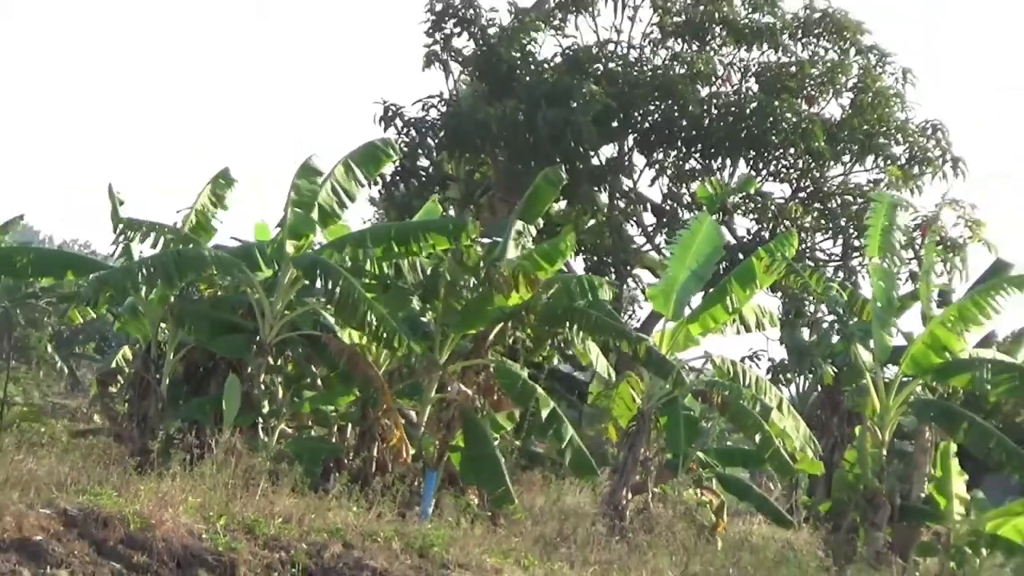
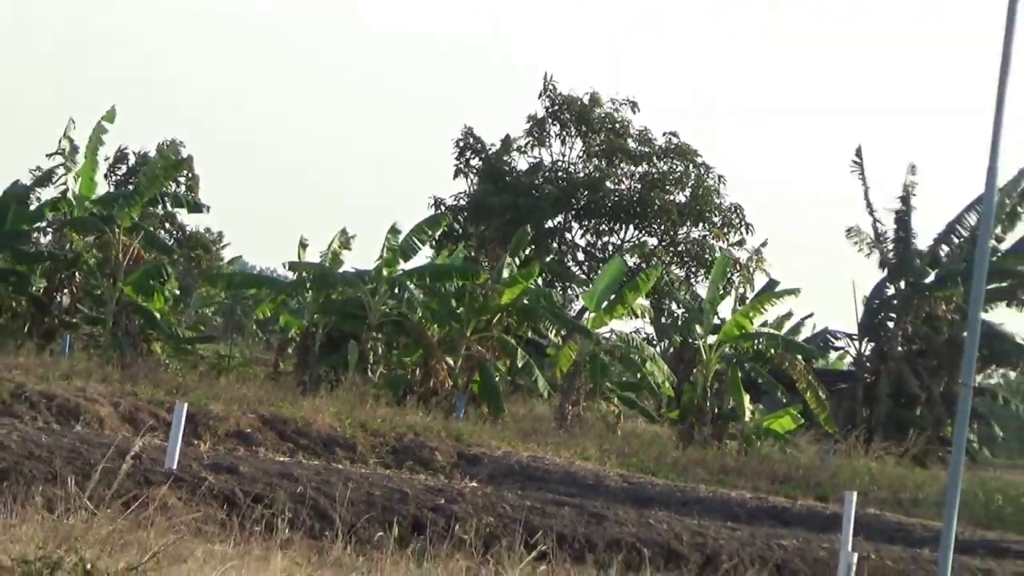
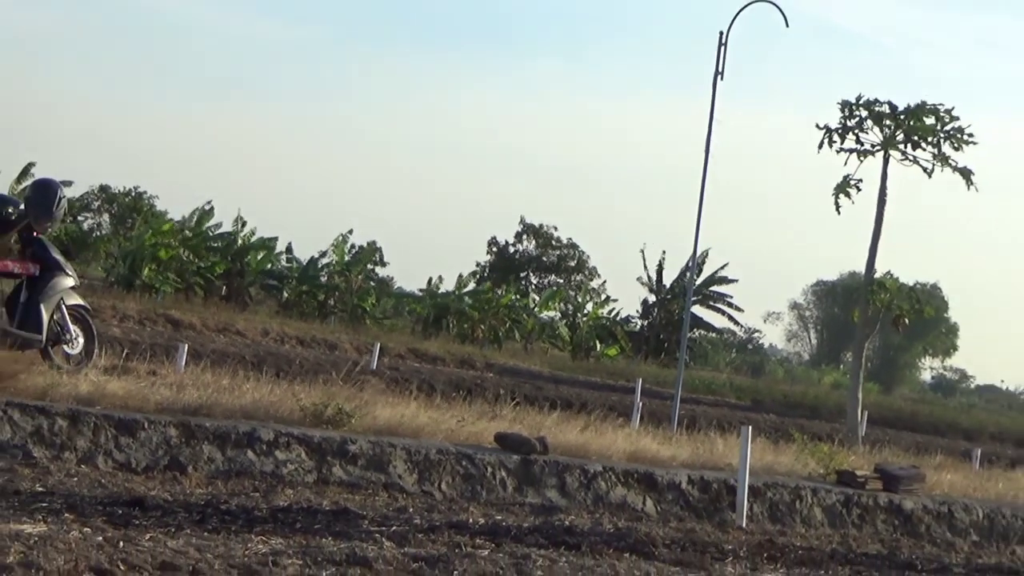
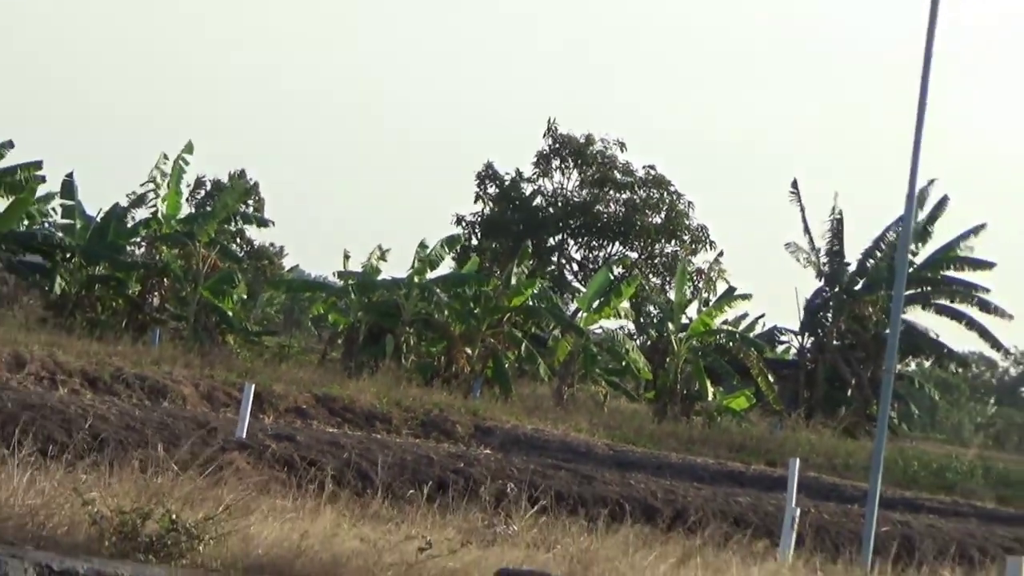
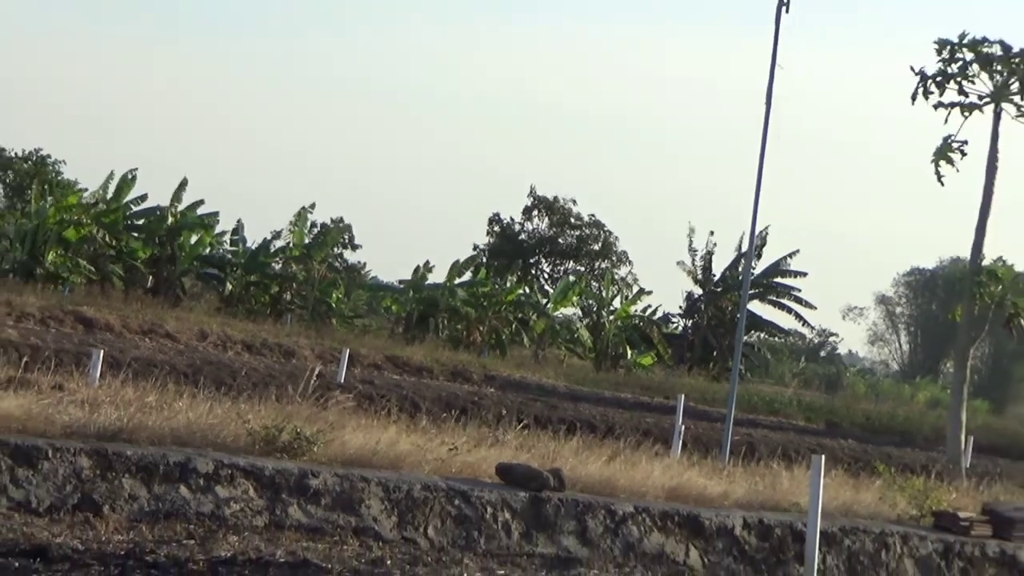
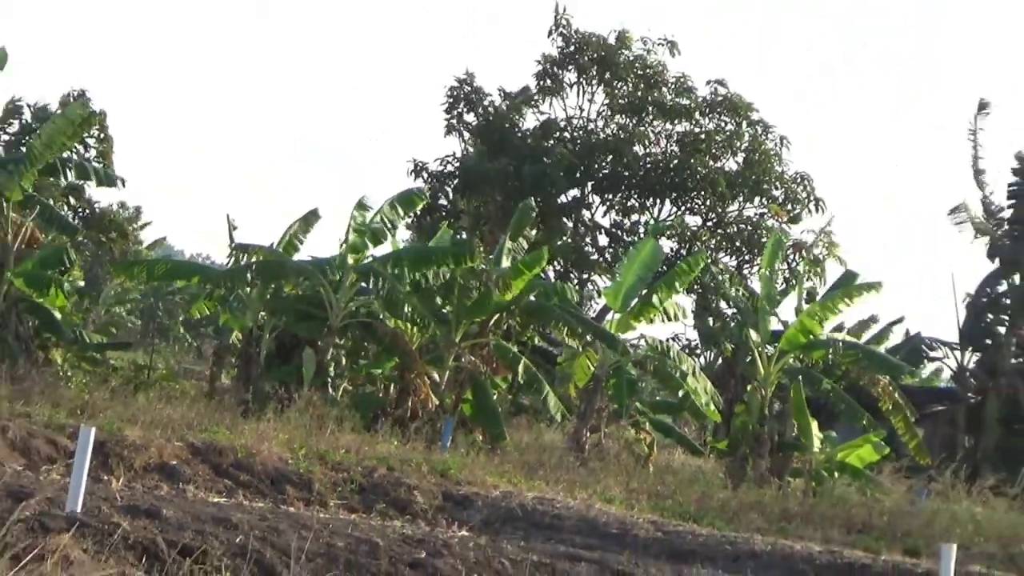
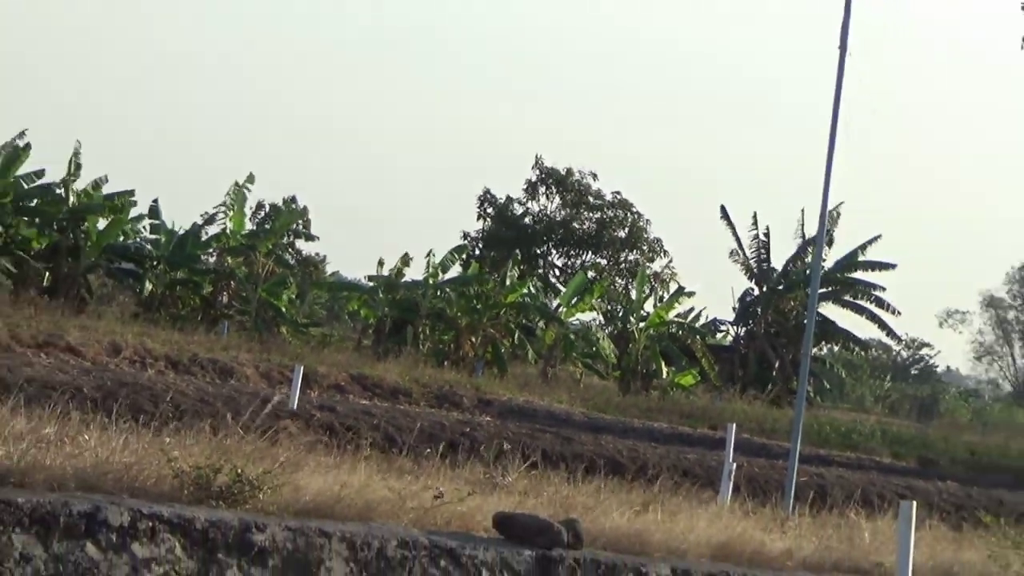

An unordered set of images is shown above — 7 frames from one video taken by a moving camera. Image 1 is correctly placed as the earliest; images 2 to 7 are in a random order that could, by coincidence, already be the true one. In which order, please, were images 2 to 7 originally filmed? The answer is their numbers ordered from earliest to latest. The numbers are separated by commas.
6, 2, 4, 7, 5, 3
